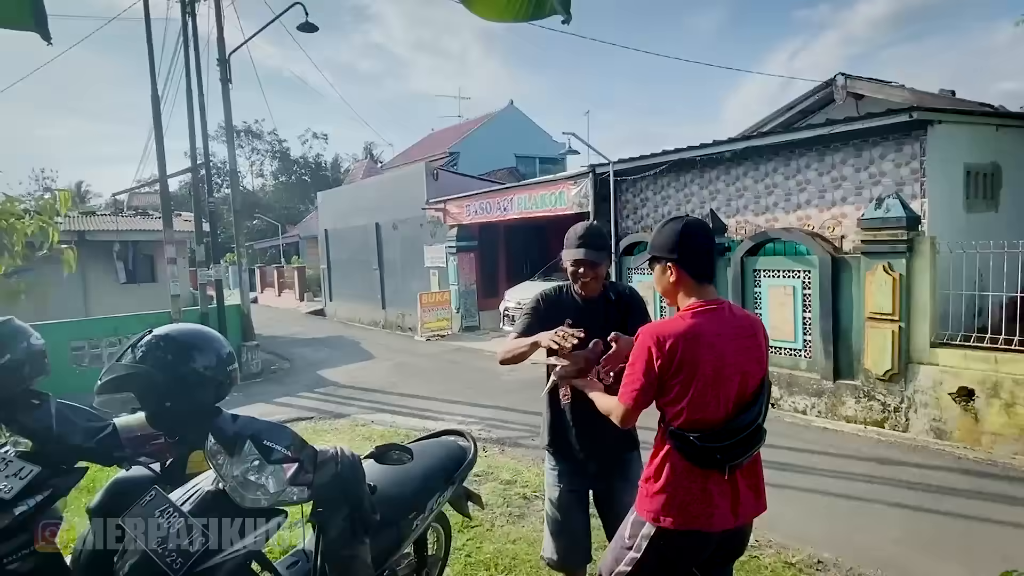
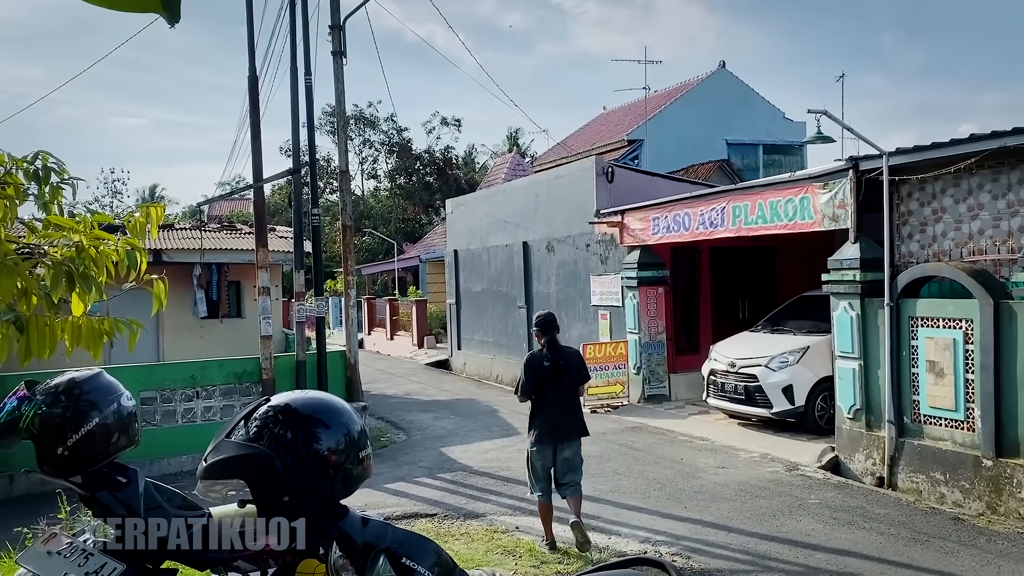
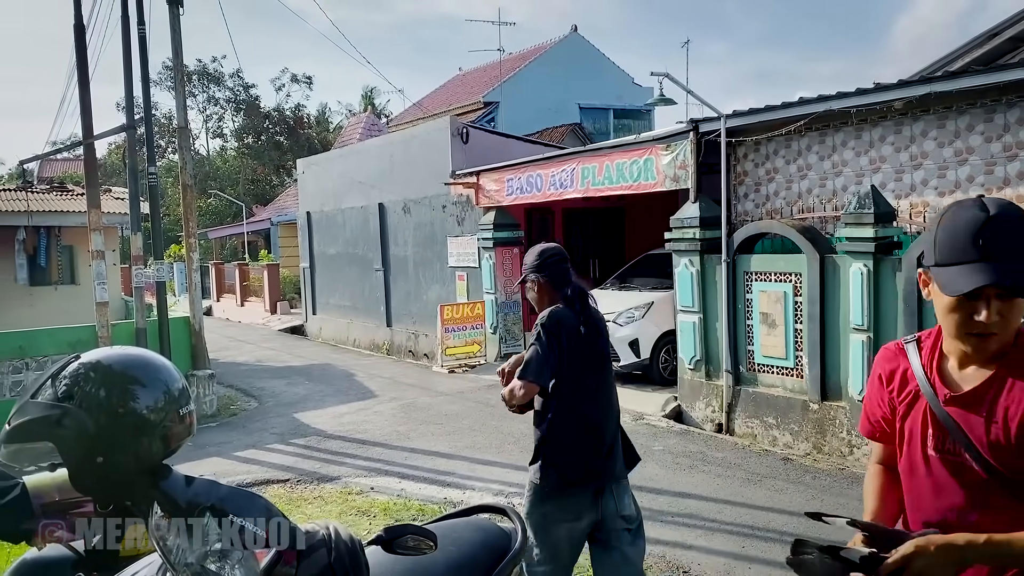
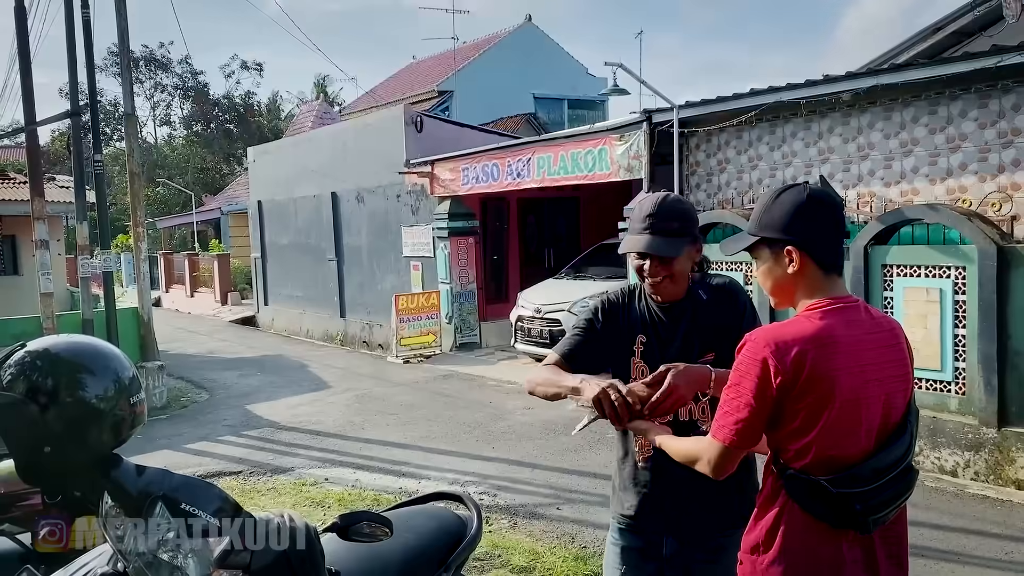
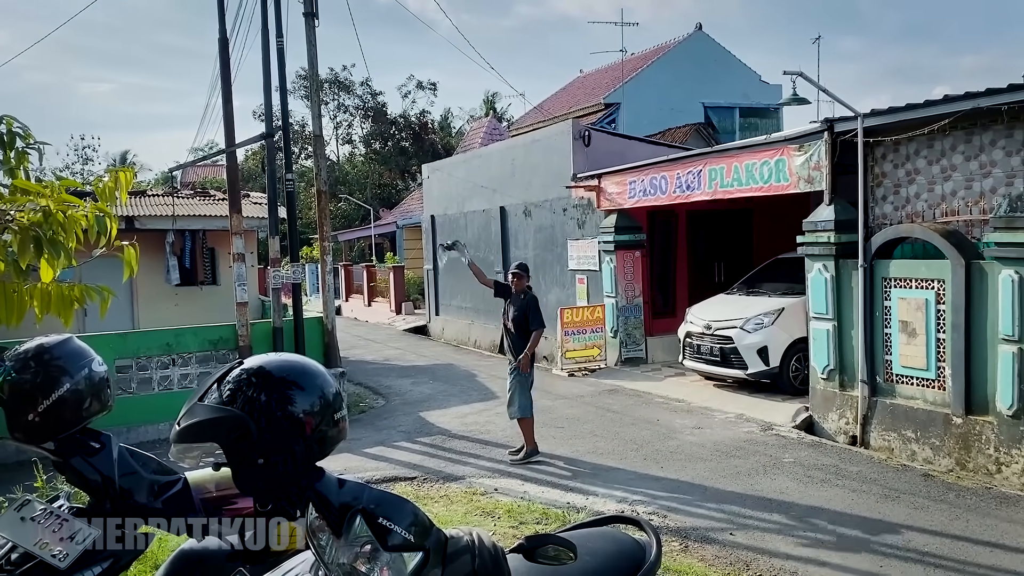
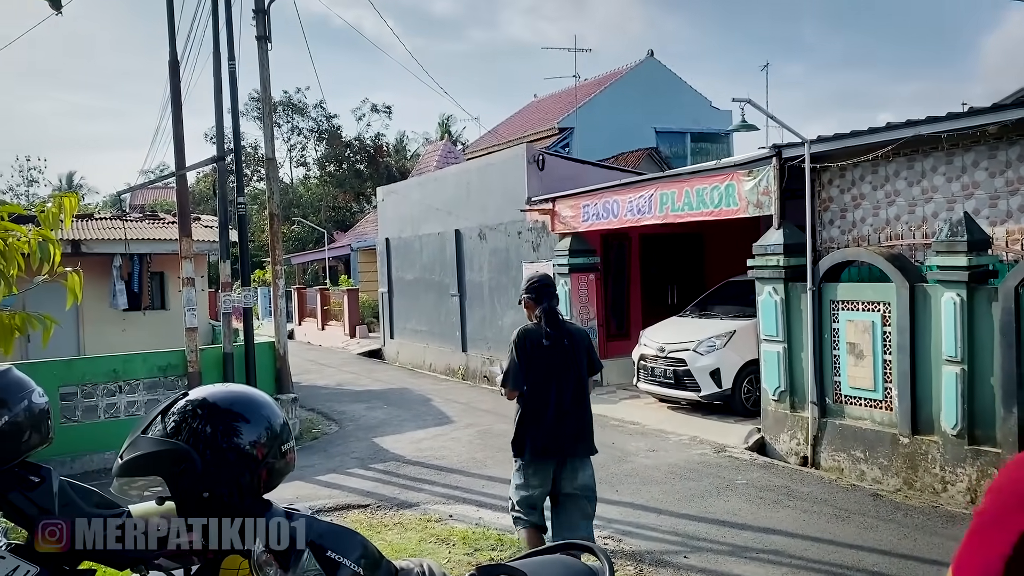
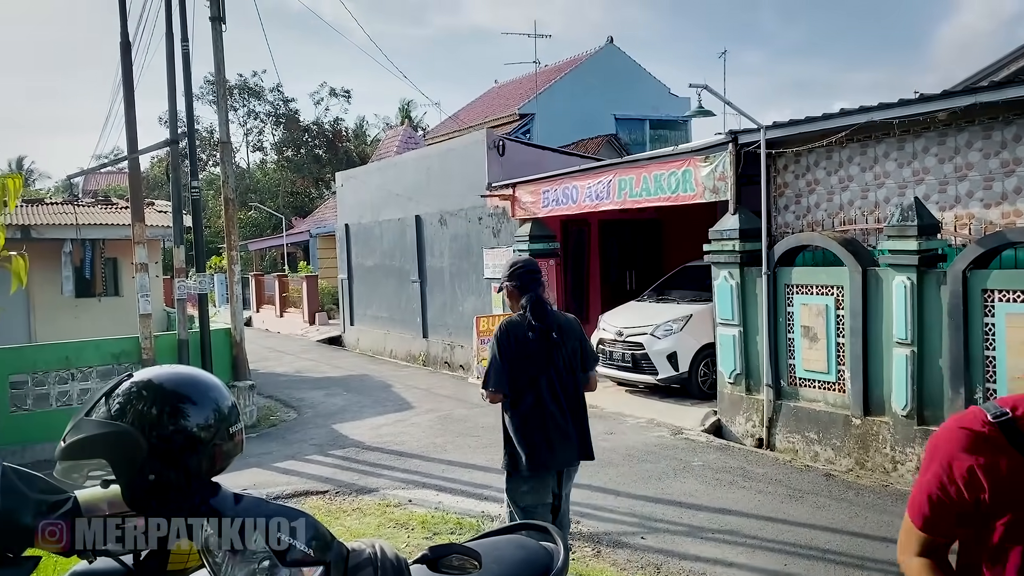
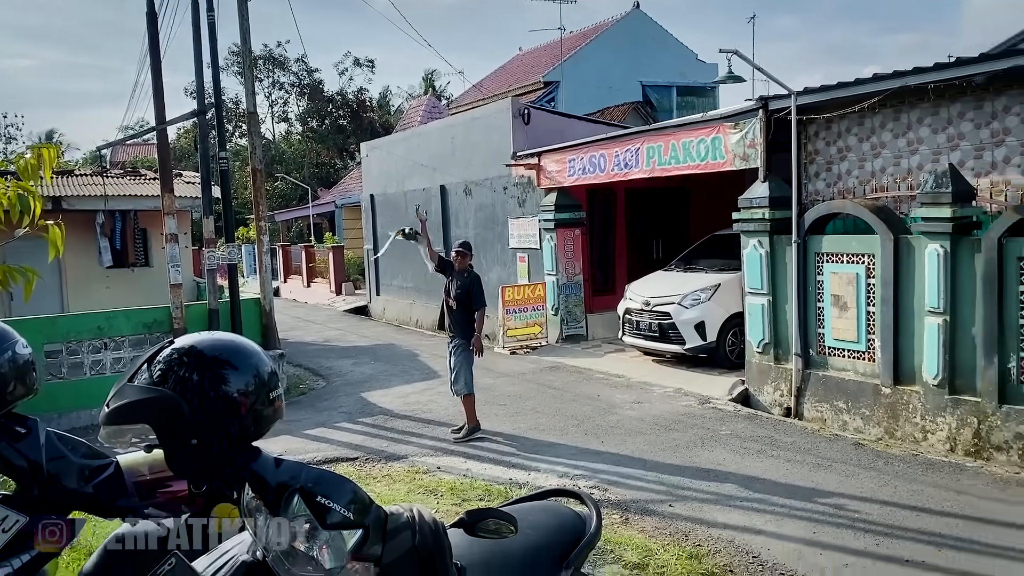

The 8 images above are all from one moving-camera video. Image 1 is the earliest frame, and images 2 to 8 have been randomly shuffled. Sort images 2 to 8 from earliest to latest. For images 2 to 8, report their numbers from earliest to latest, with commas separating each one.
4, 3, 7, 6, 2, 5, 8
